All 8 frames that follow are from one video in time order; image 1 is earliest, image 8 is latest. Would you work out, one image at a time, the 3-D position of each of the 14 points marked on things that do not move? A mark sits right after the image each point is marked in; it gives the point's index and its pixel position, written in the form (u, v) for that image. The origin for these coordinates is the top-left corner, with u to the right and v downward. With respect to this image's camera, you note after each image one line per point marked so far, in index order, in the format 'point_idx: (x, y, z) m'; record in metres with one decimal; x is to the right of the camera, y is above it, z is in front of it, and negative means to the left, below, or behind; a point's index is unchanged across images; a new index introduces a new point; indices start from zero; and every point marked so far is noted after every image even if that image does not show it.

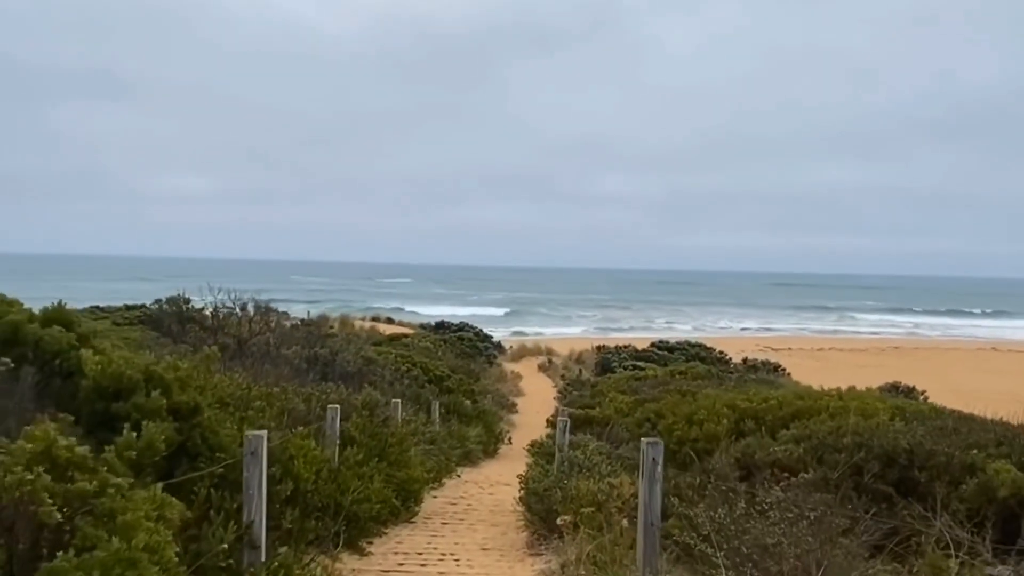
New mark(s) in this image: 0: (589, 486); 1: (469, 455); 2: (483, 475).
0: (+0.8, -2.0, +7.6) m
1: (-0.8, -3.3, +15.1) m
2: (-0.5, -3.3, +13.8) m
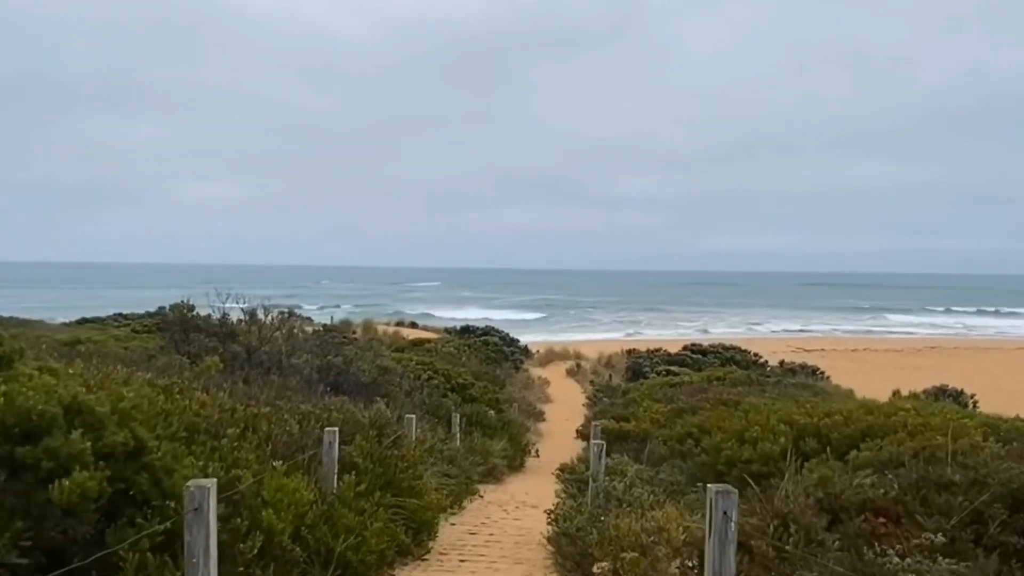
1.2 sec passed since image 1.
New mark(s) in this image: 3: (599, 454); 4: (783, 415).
0: (+1.0, -2.0, +6.4) m
1: (-0.3, -3.3, +14.0) m
2: (-0.1, -3.4, +12.6) m
3: (+0.8, -1.6, +7.2) m
4: (+3.5, -1.6, +9.8) m
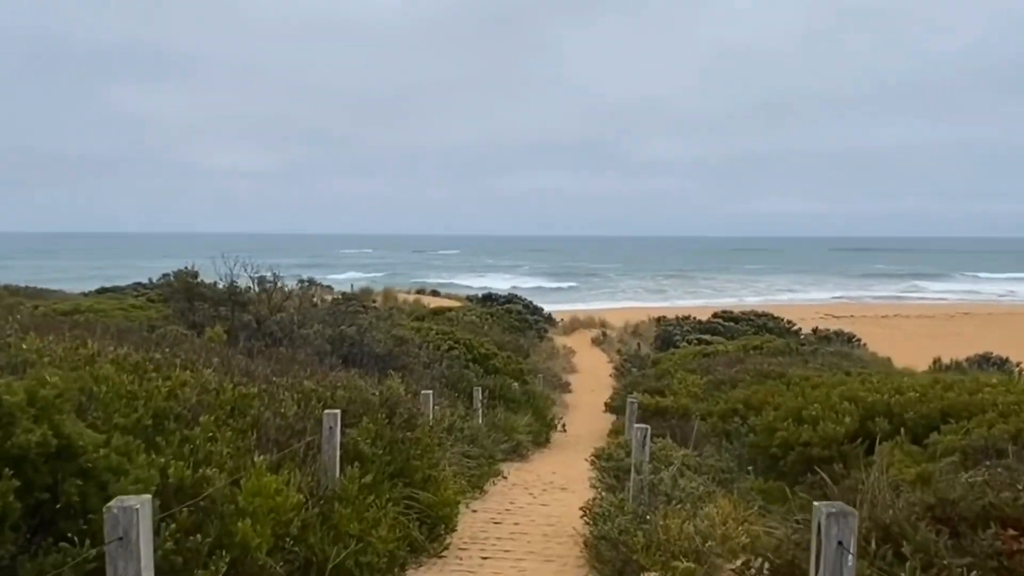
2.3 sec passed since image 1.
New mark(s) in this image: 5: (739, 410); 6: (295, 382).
0: (+1.2, -1.7, +5.4) m
1: (+0.1, -2.7, +13.0) m
2: (+0.3, -2.8, +11.7) m
3: (+1.1, -1.2, +6.2) m
4: (+3.8, -1.2, +8.7) m
5: (+3.0, -1.6, +10.1) m
6: (-2.3, -1.0, +8.0) m
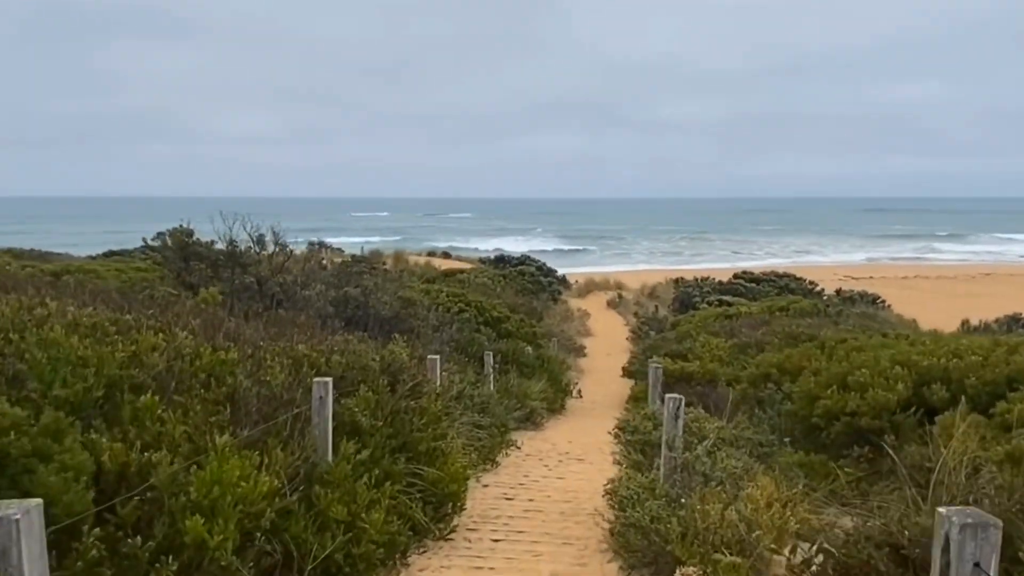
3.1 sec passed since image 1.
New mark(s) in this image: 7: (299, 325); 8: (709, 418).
0: (+1.3, -1.4, +4.6) m
1: (+0.3, -2.1, +12.4) m
2: (+0.5, -2.2, +11.0) m
3: (+1.2, -0.9, +5.4) m
4: (+3.9, -0.7, +7.9) m
5: (+3.1, -1.1, +9.3) m
6: (-2.1, -0.6, +7.3) m
7: (-2.8, -0.5, +10.0) m
8: (+1.8, -1.2, +7.0) m
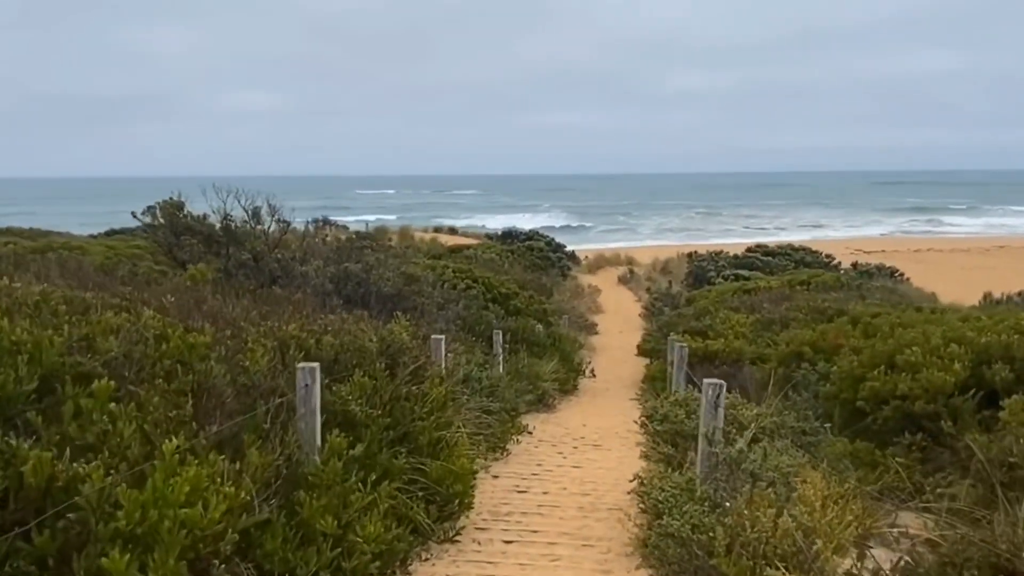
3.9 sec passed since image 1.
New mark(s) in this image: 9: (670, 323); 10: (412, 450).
0: (+1.4, -1.2, +3.9) m
1: (+0.5, -1.7, +11.7) m
2: (+0.7, -1.9, +10.4) m
3: (+1.2, -0.7, +4.7) m
4: (+4.0, -0.4, +7.1) m
5: (+3.3, -0.7, +8.6) m
6: (-2.0, -0.3, +6.6) m
7: (-2.6, -0.2, +9.3) m
8: (+1.9, -0.9, +6.3) m
9: (+3.2, -0.7, +15.6) m
10: (-0.7, -1.2, +5.6) m
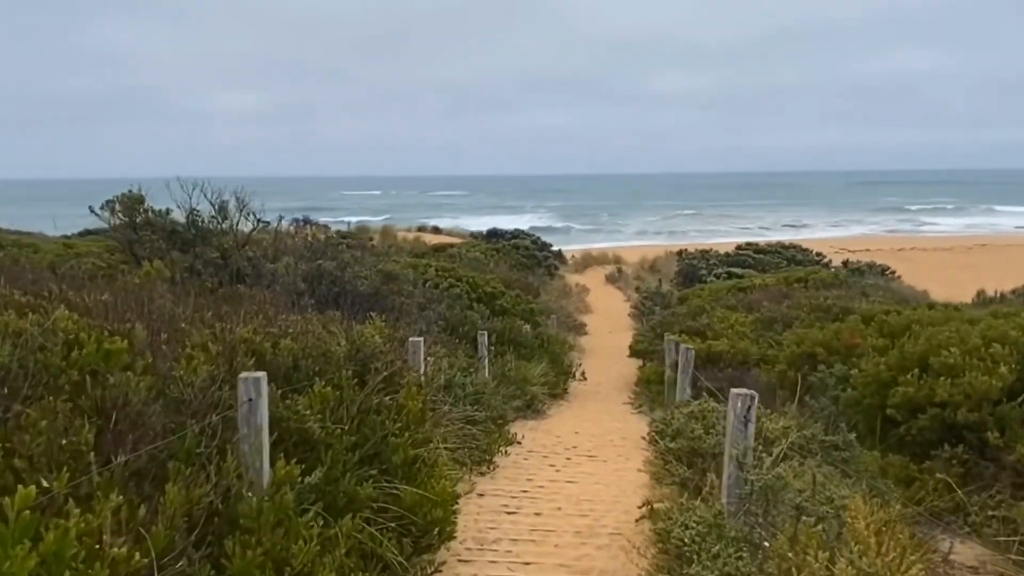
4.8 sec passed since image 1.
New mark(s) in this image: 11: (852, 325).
0: (+1.3, -1.1, +3.2) m
1: (+0.3, -1.6, +10.9) m
2: (+0.5, -1.8, +9.6) m
3: (+1.2, -0.7, +4.0) m
4: (+3.9, -0.3, +6.4) m
5: (+3.1, -0.7, +7.8) m
6: (-2.1, -0.3, +5.8) m
7: (-2.8, -0.2, +8.5) m
8: (+1.8, -0.9, +5.5) m
9: (+2.9, -0.7, +14.9) m
10: (-0.8, -1.2, +4.8) m
11: (+3.9, -0.4, +8.8) m
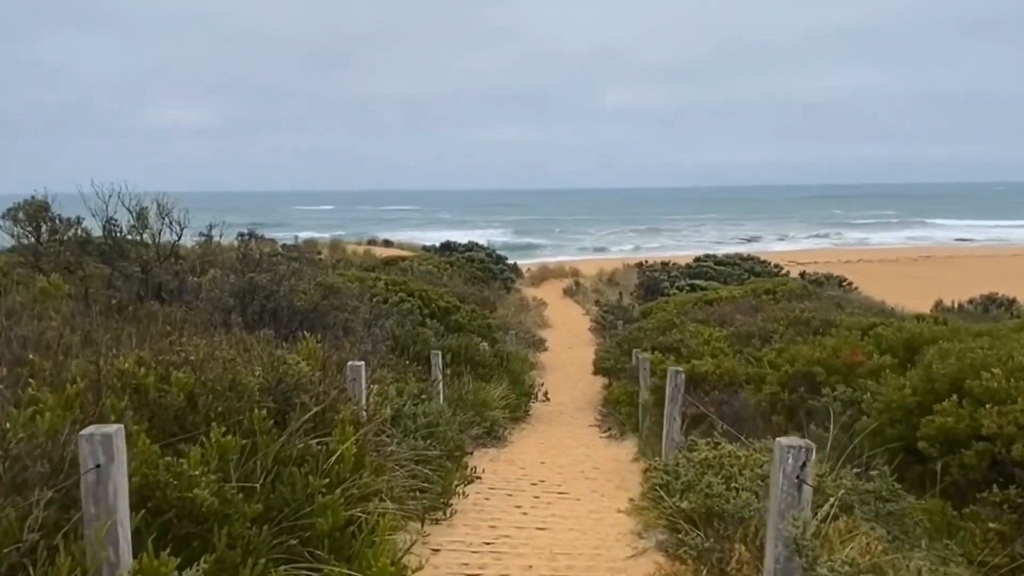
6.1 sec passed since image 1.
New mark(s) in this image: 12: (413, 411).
0: (+1.2, -1.2, +2.2) m
1: (-0.2, -1.8, +9.8) m
2: (0.0, -2.0, +8.5) m
3: (+1.0, -0.7, +2.9) m
4: (+3.6, -0.4, +5.5) m
5: (+2.8, -0.8, +6.9) m
6: (-2.4, -0.4, +4.5) m
7: (-3.2, -0.3, +7.2) m
8: (+1.6, -1.0, +4.5) m
9: (+2.1, -0.9, +13.9) m
10: (-1.0, -1.2, +3.7) m
11: (+3.5, -0.5, +7.9) m
12: (-0.9, -1.1, +7.1) m
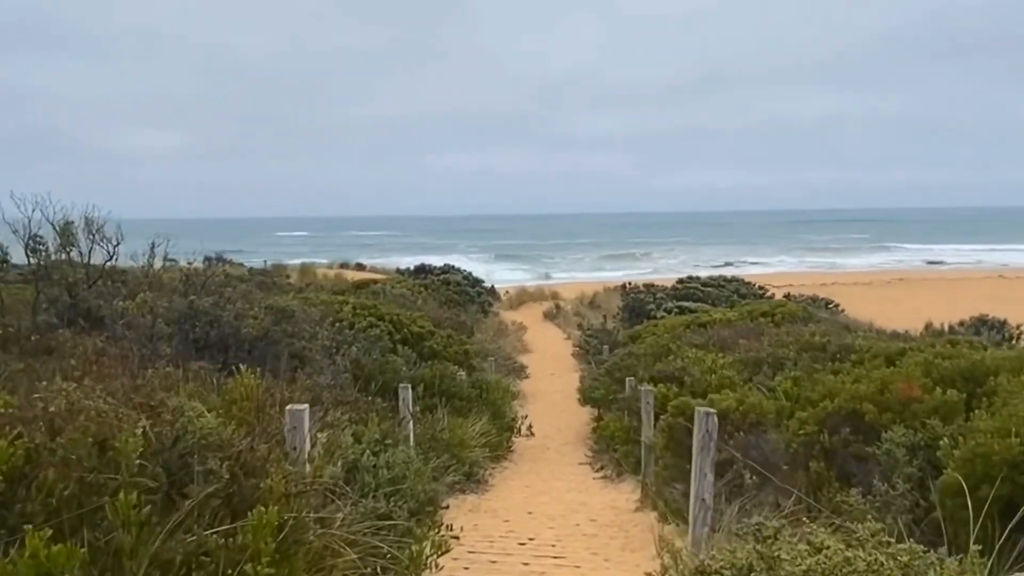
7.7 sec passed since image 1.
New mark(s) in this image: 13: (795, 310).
0: (+1.3, -1.2, +0.9) m
1: (-0.4, -2.1, +8.5) m
2: (-0.1, -2.2, +7.2) m
3: (+1.1, -0.7, +1.7) m
4: (+3.5, -0.5, +4.4) m
5: (+2.6, -0.9, +5.7) m
6: (-2.4, -0.5, +3.2) m
7: (-3.3, -0.5, +5.8) m
8: (+1.5, -1.0, +3.3) m
9: (+1.8, -1.3, +12.7) m
10: (-1.0, -1.3, +2.3) m
11: (+3.3, -0.7, +6.8) m
12: (-1.0, -1.3, +5.7) m
13: (+6.0, -0.5, +16.1) m
